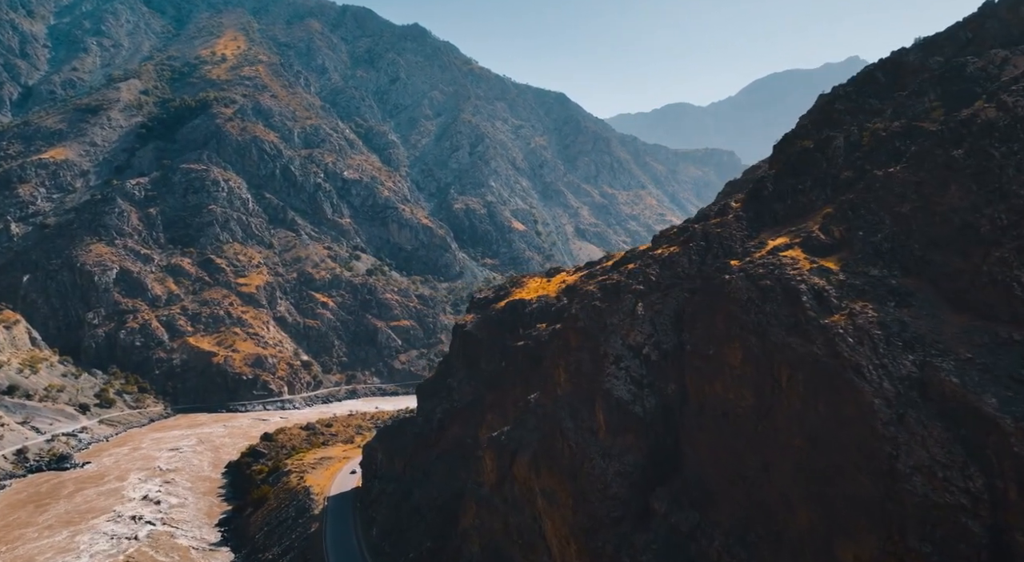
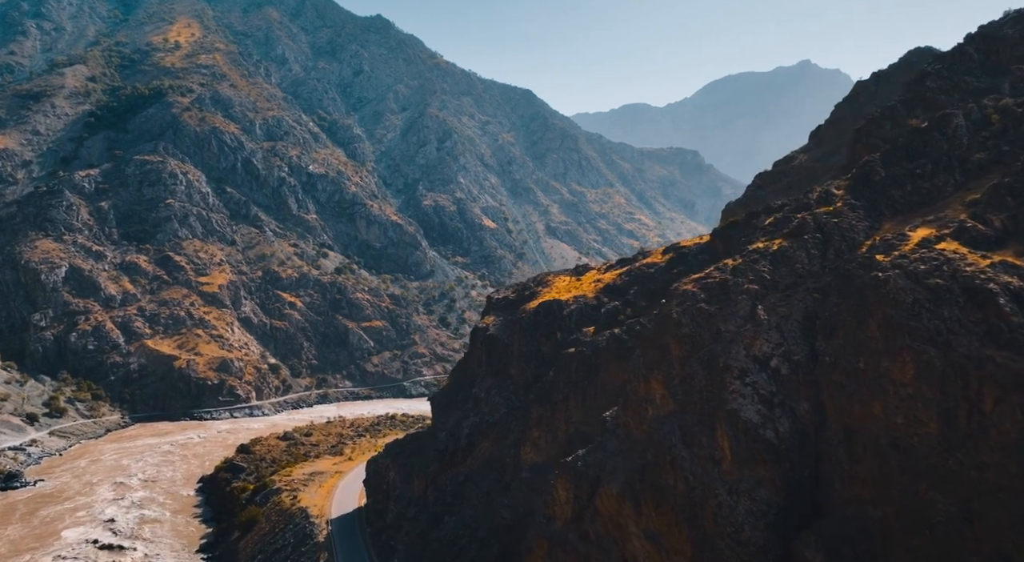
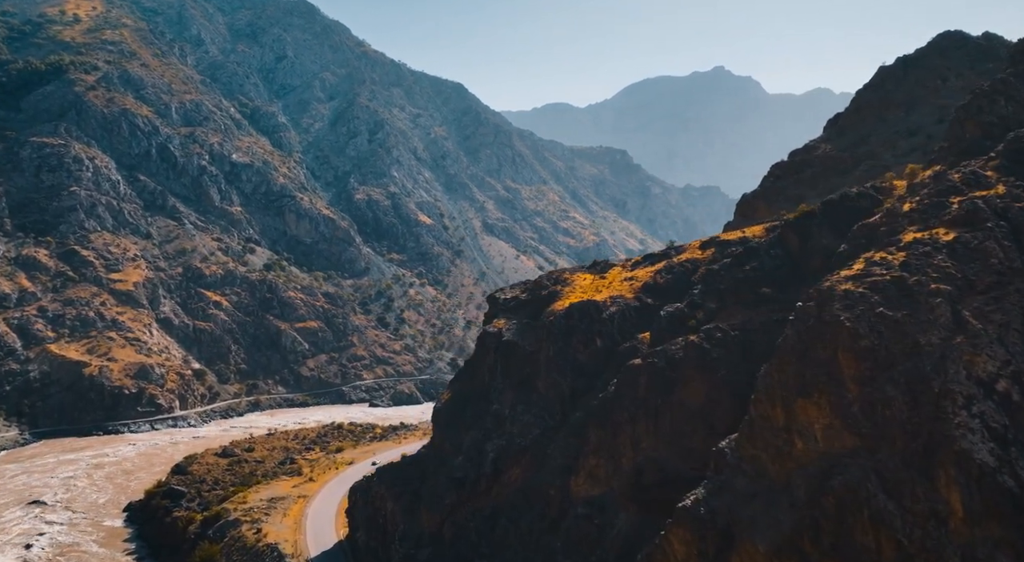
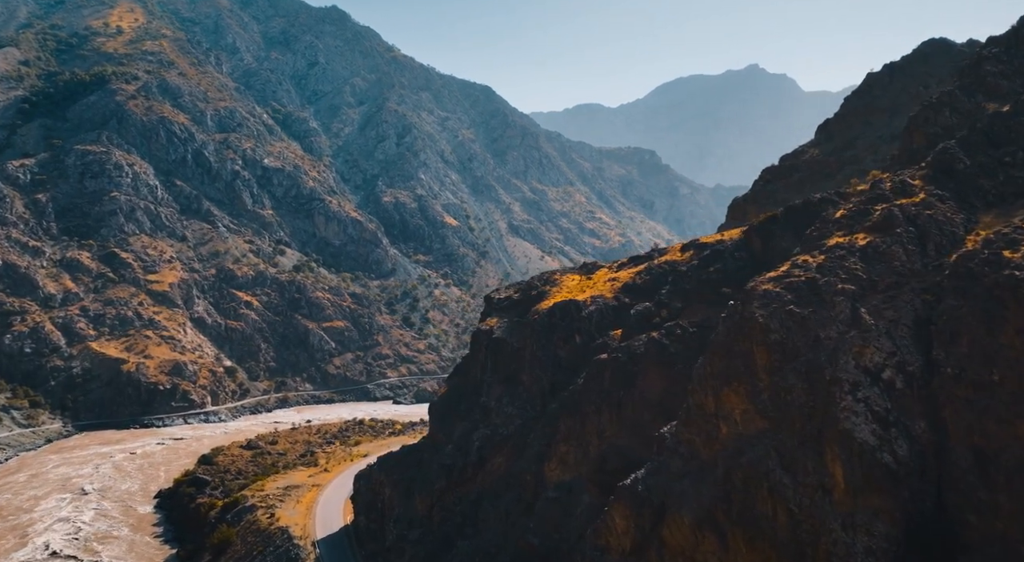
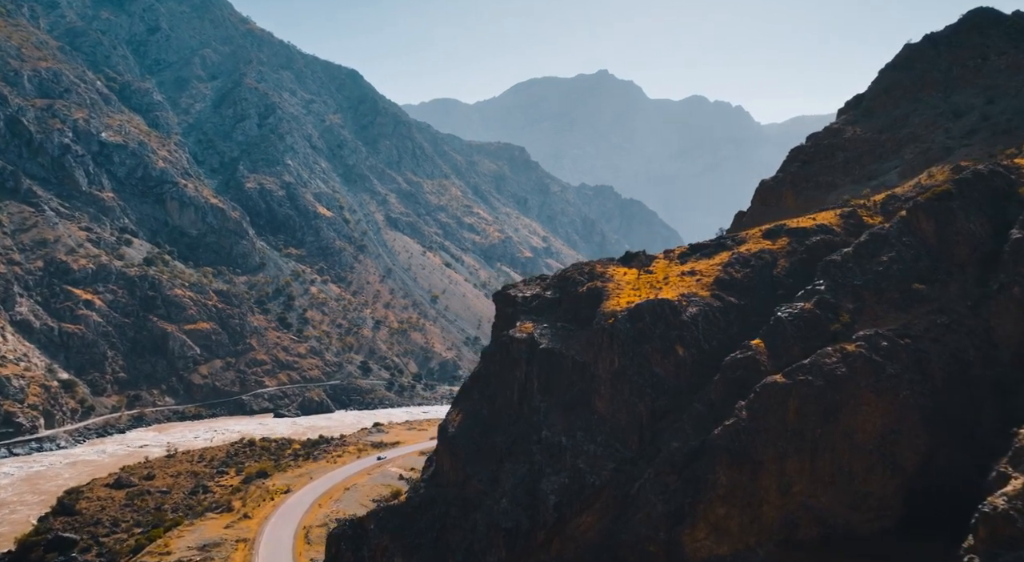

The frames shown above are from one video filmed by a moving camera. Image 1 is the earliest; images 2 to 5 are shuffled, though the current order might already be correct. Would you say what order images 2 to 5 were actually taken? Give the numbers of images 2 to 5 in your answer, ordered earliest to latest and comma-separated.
2, 4, 3, 5
